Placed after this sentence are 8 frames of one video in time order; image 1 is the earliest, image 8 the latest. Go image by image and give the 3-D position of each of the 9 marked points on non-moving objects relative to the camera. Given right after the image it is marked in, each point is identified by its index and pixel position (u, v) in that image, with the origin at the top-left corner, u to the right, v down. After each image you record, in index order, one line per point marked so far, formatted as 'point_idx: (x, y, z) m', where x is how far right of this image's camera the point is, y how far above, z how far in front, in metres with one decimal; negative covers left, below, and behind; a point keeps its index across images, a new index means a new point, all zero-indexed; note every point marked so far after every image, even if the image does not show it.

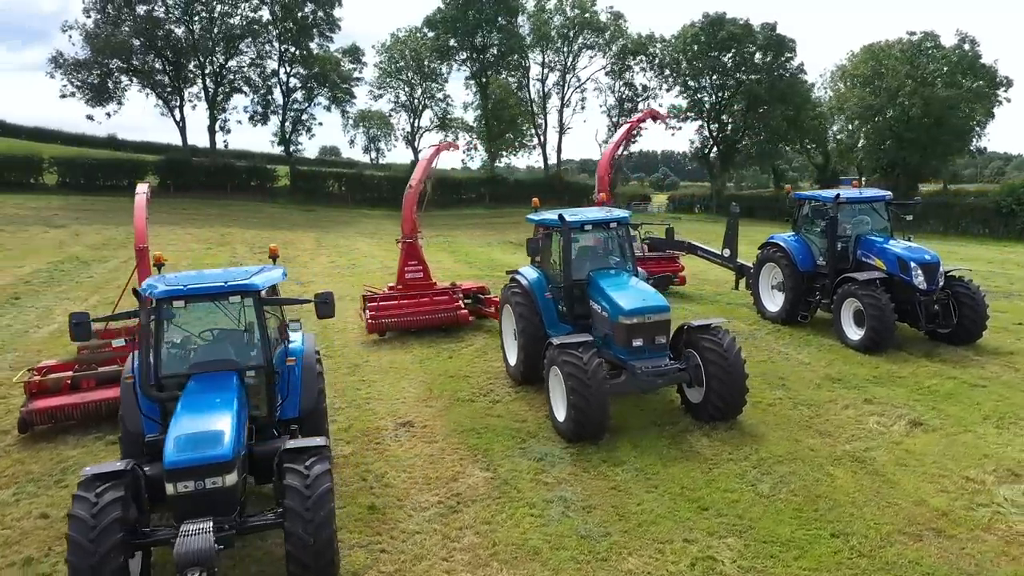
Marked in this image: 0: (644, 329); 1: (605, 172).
0: (+1.1, -0.3, +6.6) m
1: (+1.7, +2.0, +13.7) m
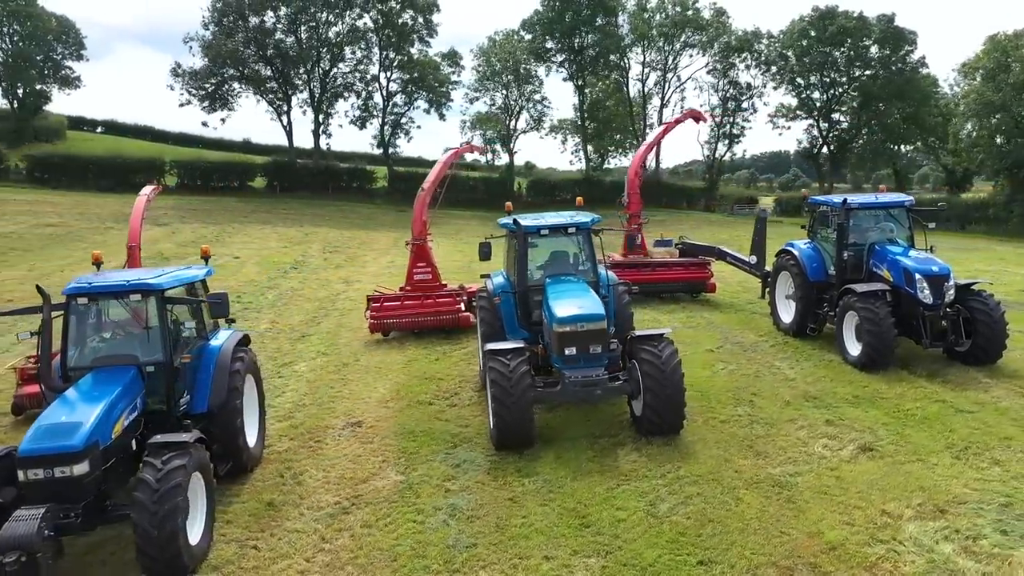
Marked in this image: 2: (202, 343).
0: (+0.5, -0.4, +6.4) m
1: (+2.1, +1.9, +13.4) m
2: (-2.4, -0.4, +5.9) m
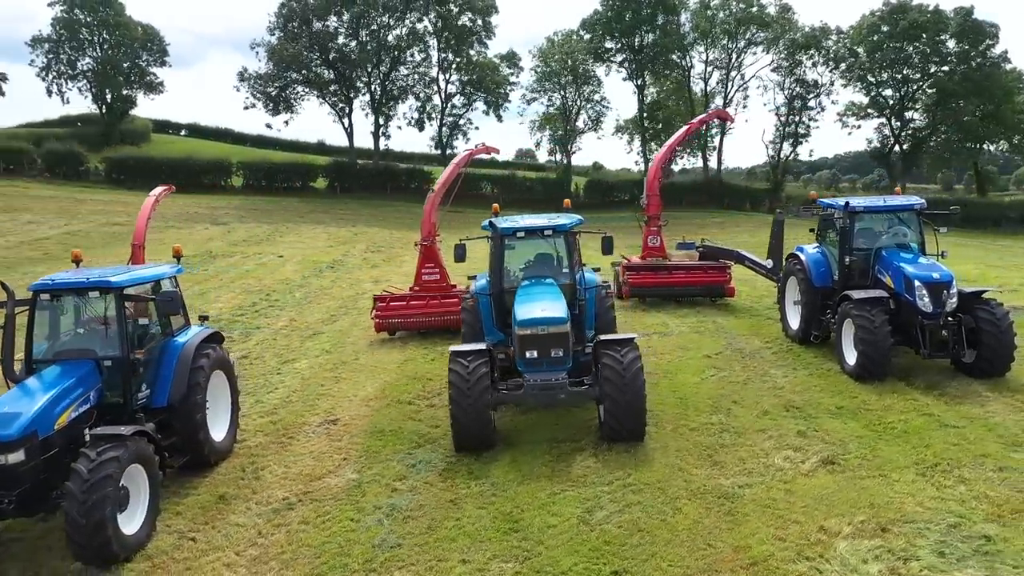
0: (+0.2, -0.4, +6.4) m
1: (+2.4, +1.9, +13.1) m
2: (-2.8, -0.4, +6.2) m
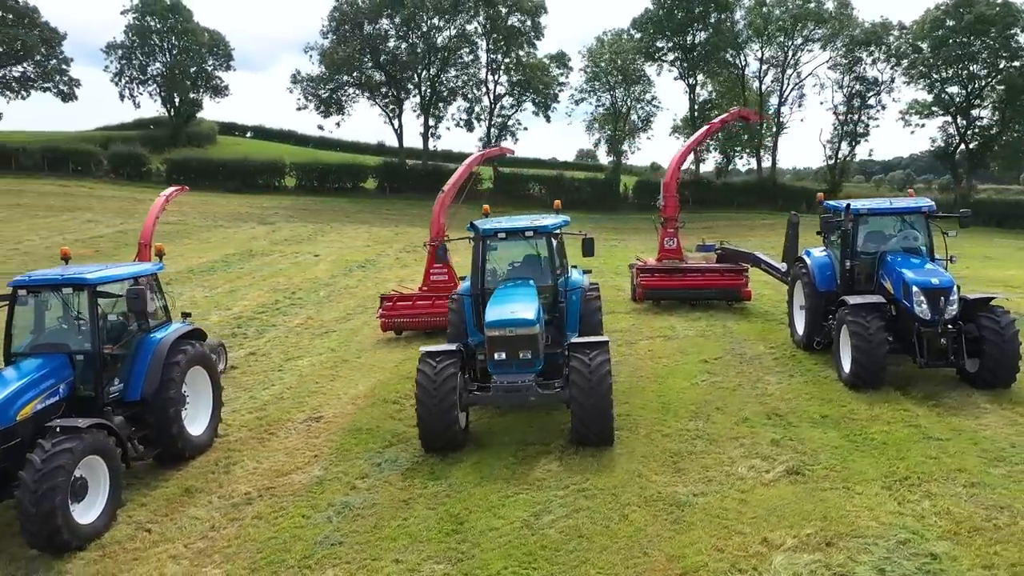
0: (0.0, -0.4, +6.4) m
1: (+2.7, +1.8, +12.9) m
2: (-3.0, -0.4, +6.4) m
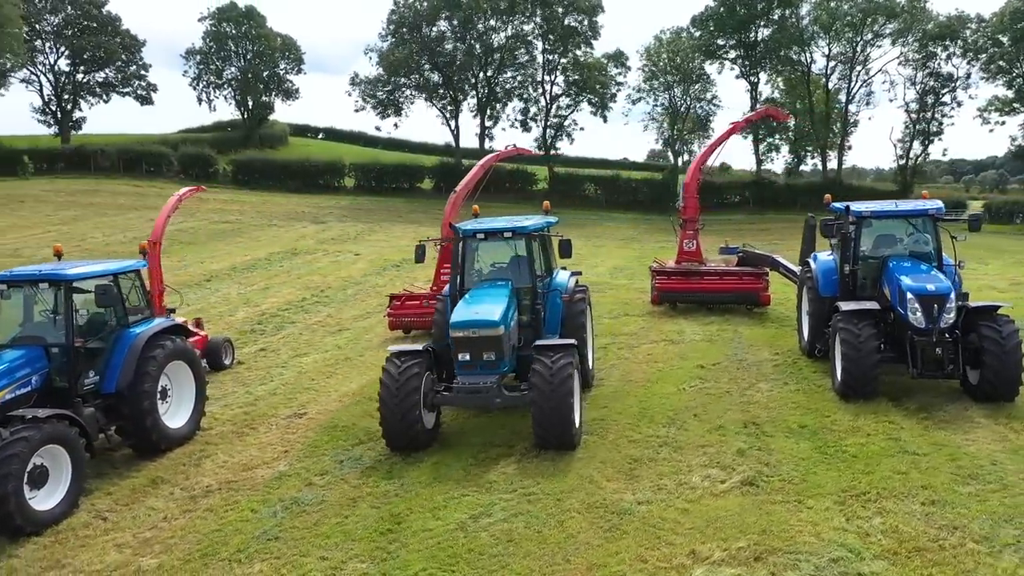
0: (-0.3, -0.5, +6.4) m
1: (+3.0, +1.8, +12.7) m
2: (-3.3, -0.3, +6.6) m
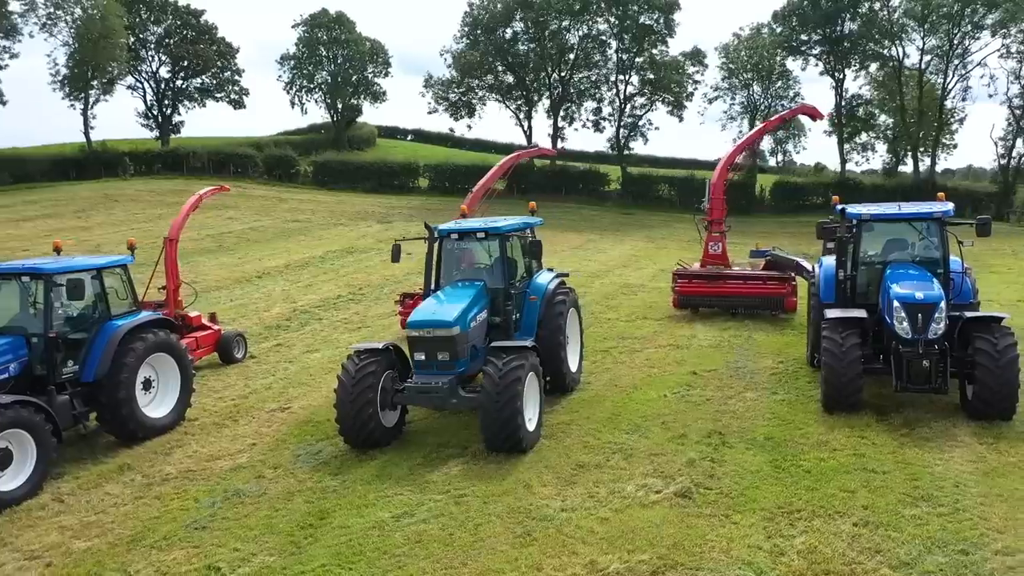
0: (-0.7, -0.5, +6.4) m
1: (+3.3, +1.7, +12.3) m
2: (-3.6, -0.3, +6.9) m
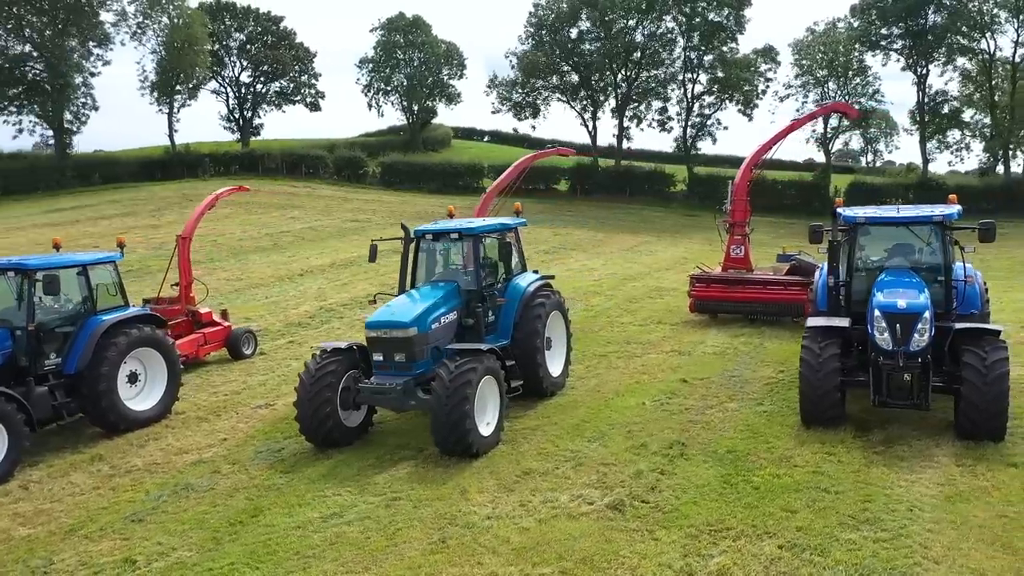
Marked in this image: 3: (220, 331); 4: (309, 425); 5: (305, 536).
0: (-1.1, -0.5, +6.4) m
1: (+3.6, +1.7, +11.9) m
2: (-3.9, -0.3, +7.2) m
3: (-3.8, -0.6, +10.1) m
4: (-1.7, -1.1, +6.4) m
5: (-1.3, -1.6, +4.9) m
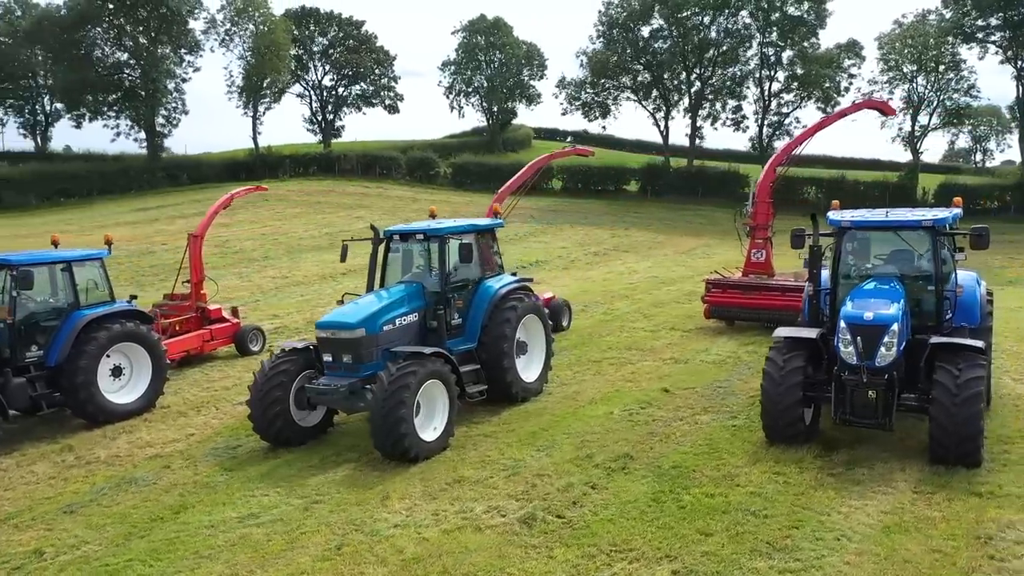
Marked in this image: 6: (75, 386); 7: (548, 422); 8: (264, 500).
0: (-1.5, -0.5, +6.4) m
1: (+3.7, +1.6, +11.3) m
2: (-4.2, -0.2, +7.5) m
3: (-3.8, -0.5, +10.3) m
4: (-2.1, -1.1, +6.5) m
5: (-1.9, -1.6, +4.9) m
6: (-4.1, -0.9, +7.2) m
7: (+0.3, -1.2, +6.9) m
8: (-1.7, -1.5, +5.5) m
